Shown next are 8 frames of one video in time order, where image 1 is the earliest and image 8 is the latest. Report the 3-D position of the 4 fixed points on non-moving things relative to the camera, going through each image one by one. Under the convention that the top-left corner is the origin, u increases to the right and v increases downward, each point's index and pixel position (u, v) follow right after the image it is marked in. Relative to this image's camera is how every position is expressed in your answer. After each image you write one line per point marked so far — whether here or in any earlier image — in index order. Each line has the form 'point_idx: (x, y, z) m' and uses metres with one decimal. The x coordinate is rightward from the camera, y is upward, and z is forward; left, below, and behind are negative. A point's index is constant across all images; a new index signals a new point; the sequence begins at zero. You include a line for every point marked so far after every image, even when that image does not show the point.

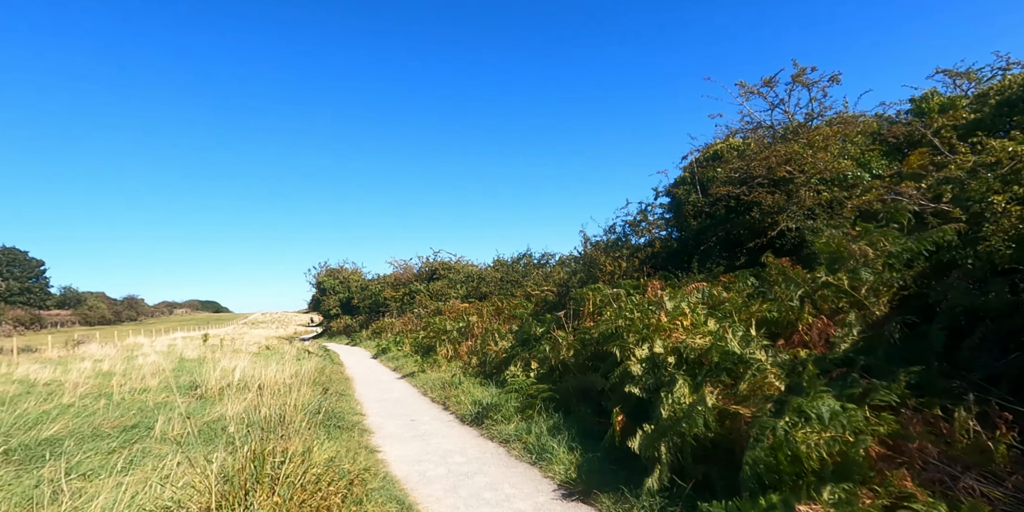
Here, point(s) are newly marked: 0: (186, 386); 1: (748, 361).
0: (-7.7, -3.0, +13.2) m
1: (+2.3, -1.0, +5.4) m
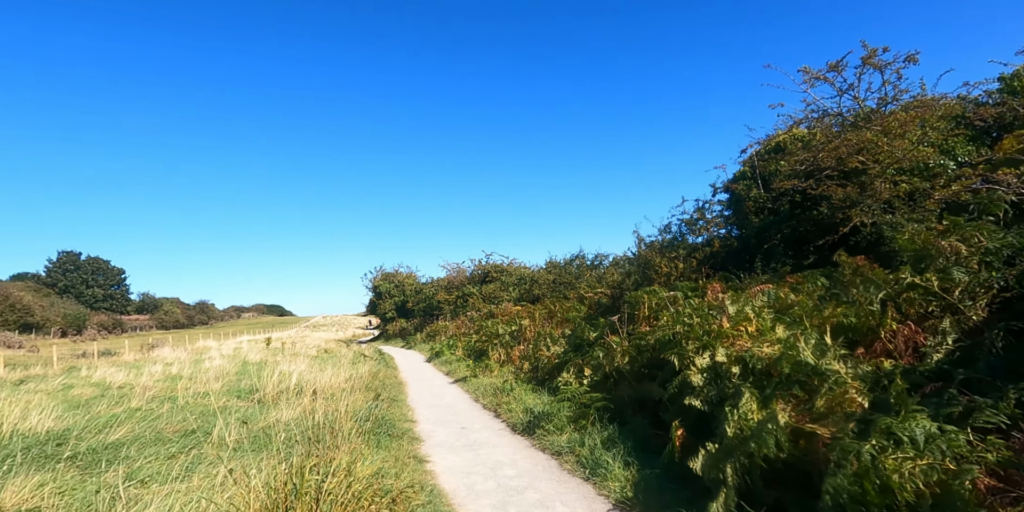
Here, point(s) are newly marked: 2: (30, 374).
0: (-6.4, -3.2, +13.6) m
1: (+2.7, -1.0, +4.9) m
2: (-15.6, -3.8, +18.1) m
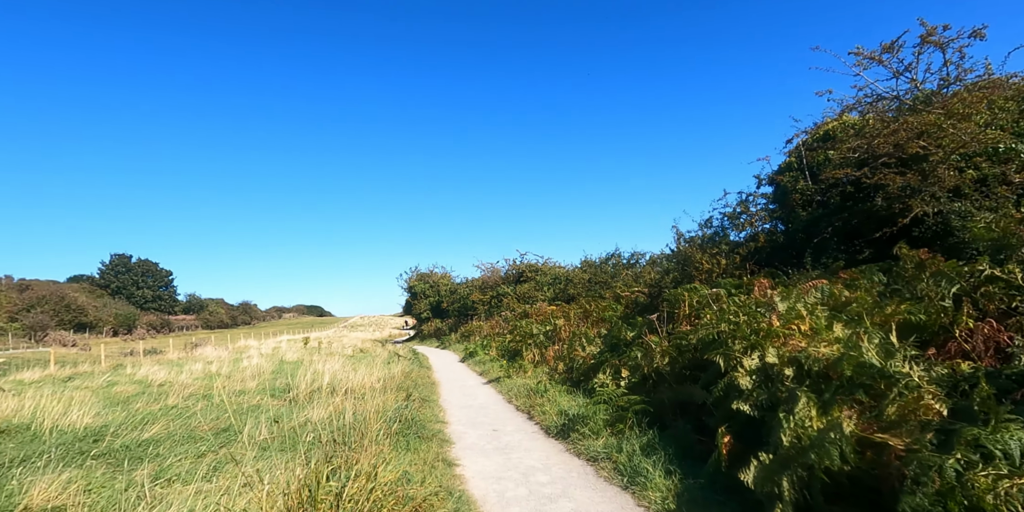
0: (-5.6, -3.2, +13.6) m
1: (+3.0, -0.9, +4.4) m
2: (-14.5, -3.9, +18.7) m
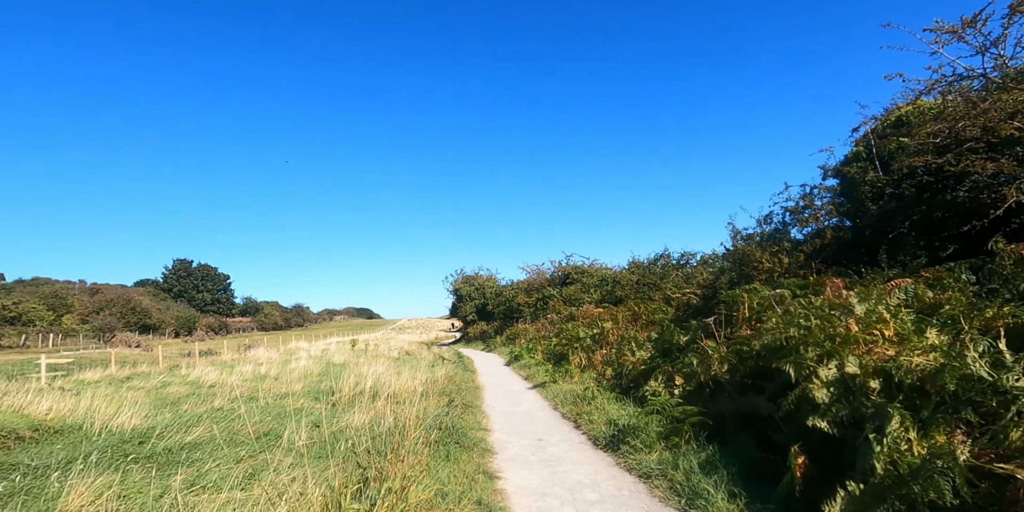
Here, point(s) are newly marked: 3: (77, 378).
0: (-4.5, -3.3, +13.5) m
1: (+3.2, -0.9, +3.6) m
2: (-13.0, -4.0, +19.3) m
3: (-13.5, -3.8, +17.3) m
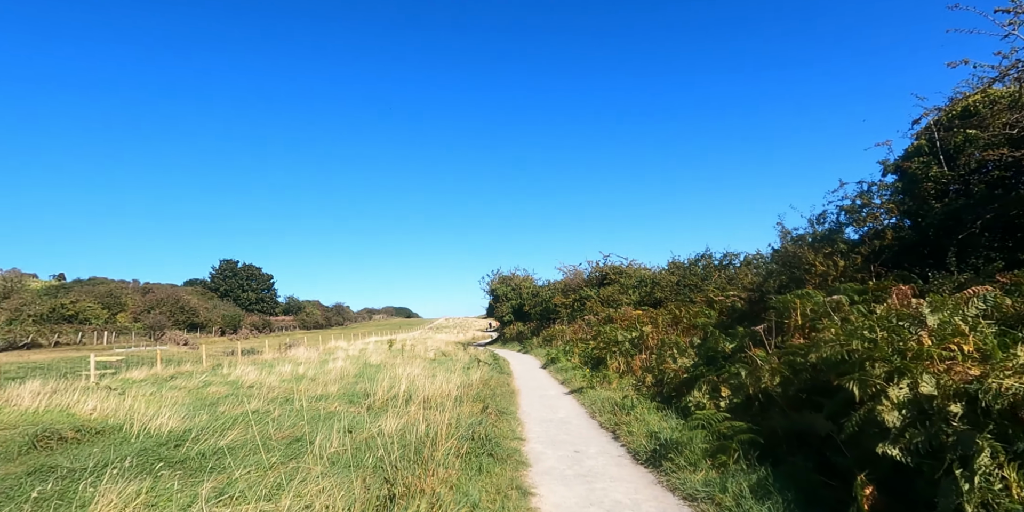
0: (-3.7, -3.3, +13.5) m
1: (+3.4, -0.9, +3.1) m
2: (-11.7, -4.1, +19.8) m
3: (-12.3, -3.9, +17.8) m
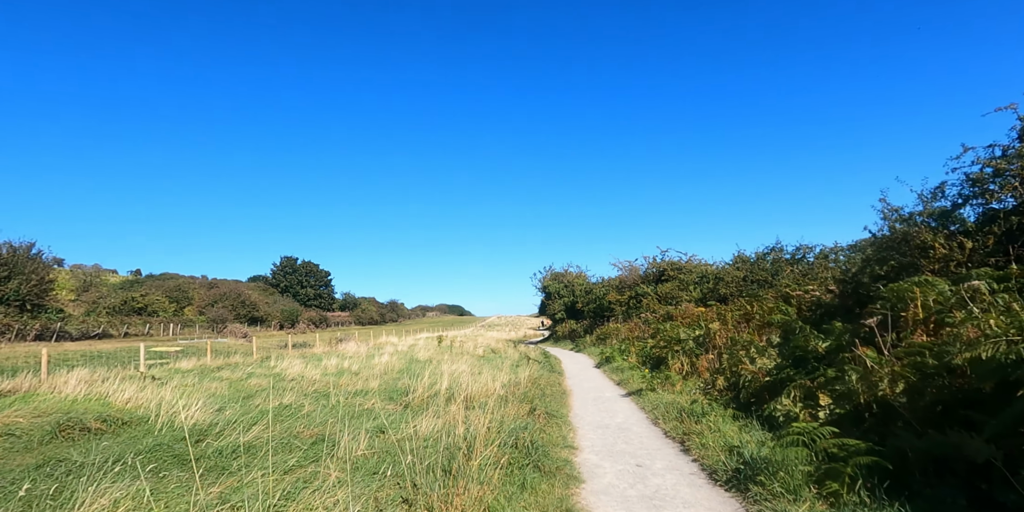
0: (-2.5, -3.0, +12.6) m
1: (+3.6, -0.7, +1.7) m
2: (-10.0, -3.8, +19.7) m
3: (-10.8, -3.5, +17.8) m
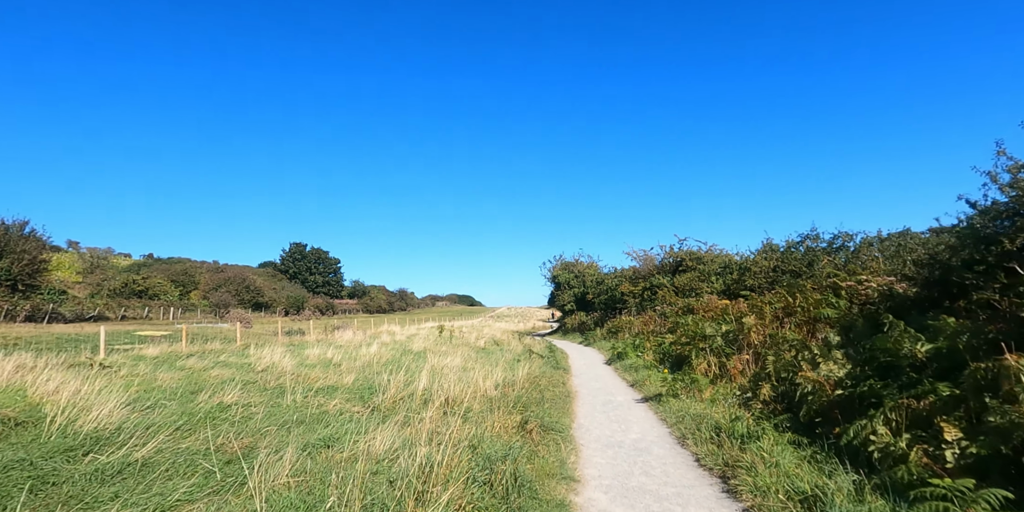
0: (-2.6, -2.5, +10.7) m
1: (+3.3, -0.5, -0.4) m
2: (-9.9, -3.0, +18.0) m
3: (-10.8, -2.8, +16.1) m
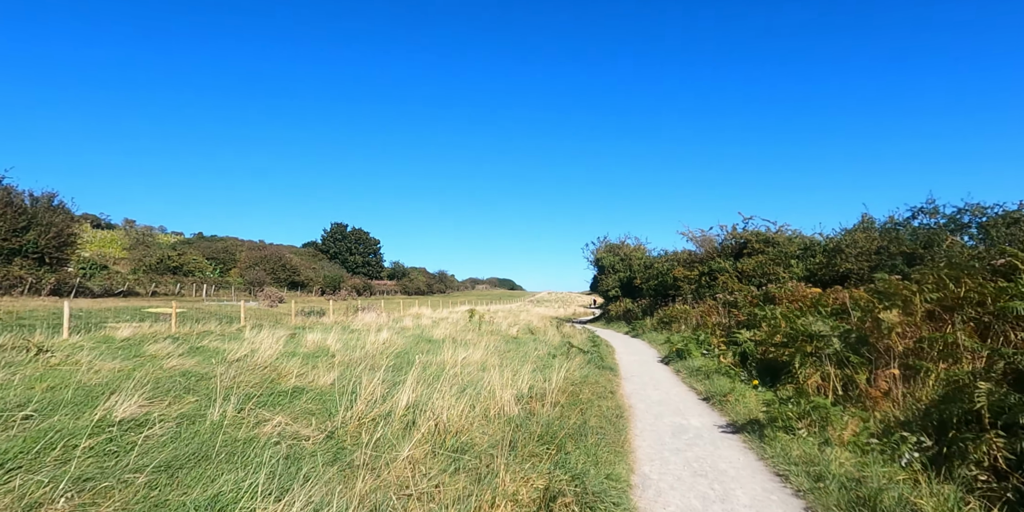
0: (-2.2, -1.9, +7.8) m
1: (+2.8, -0.3, -3.8) m
2: (-9.0, -2.1, +15.6) m
3: (-9.9, -1.9, +13.7) m
